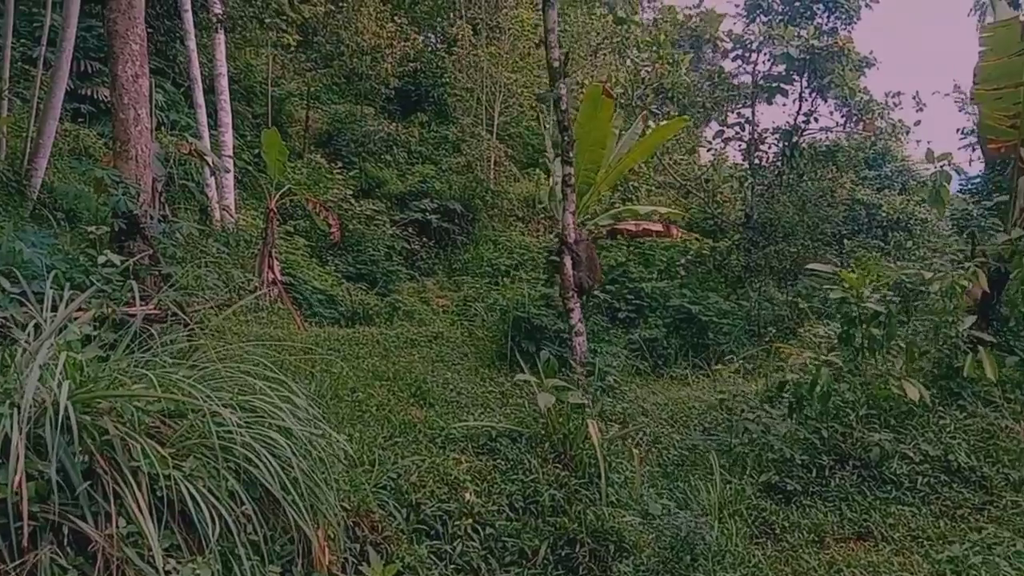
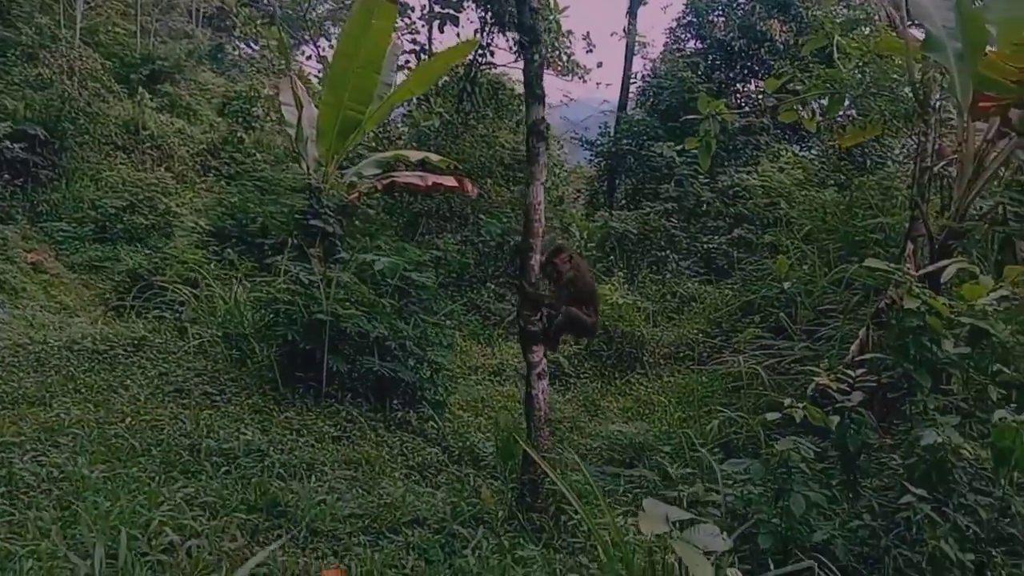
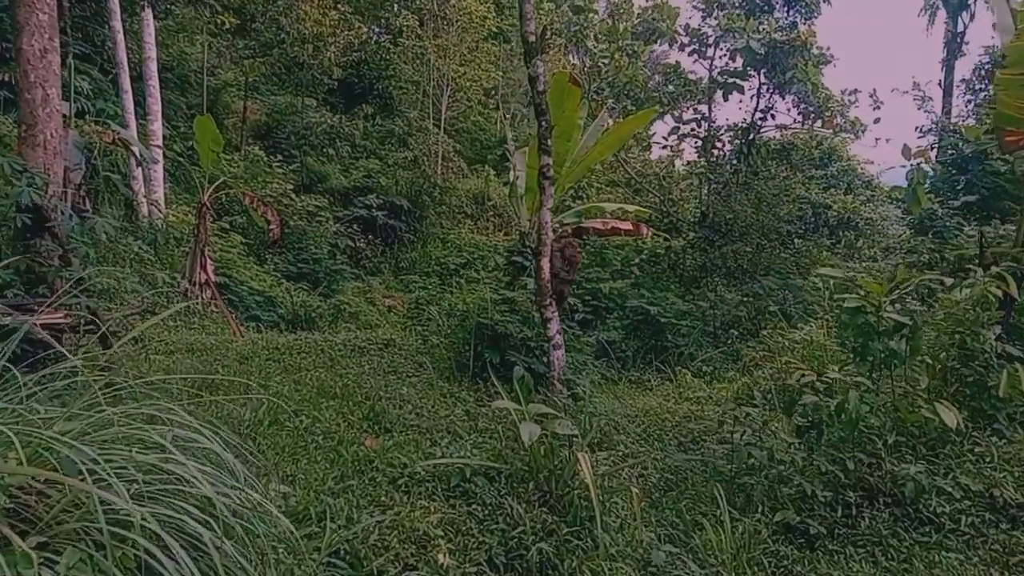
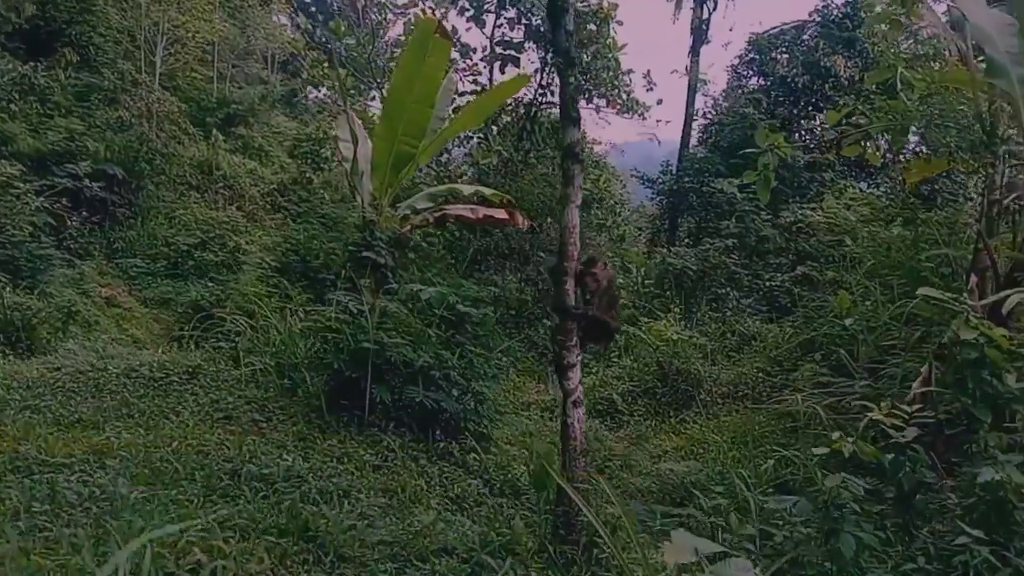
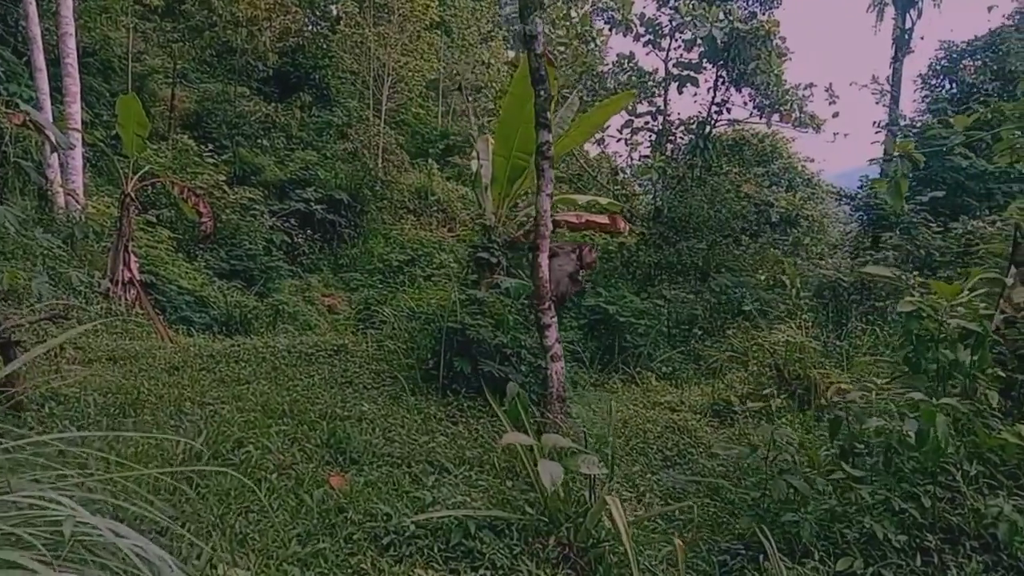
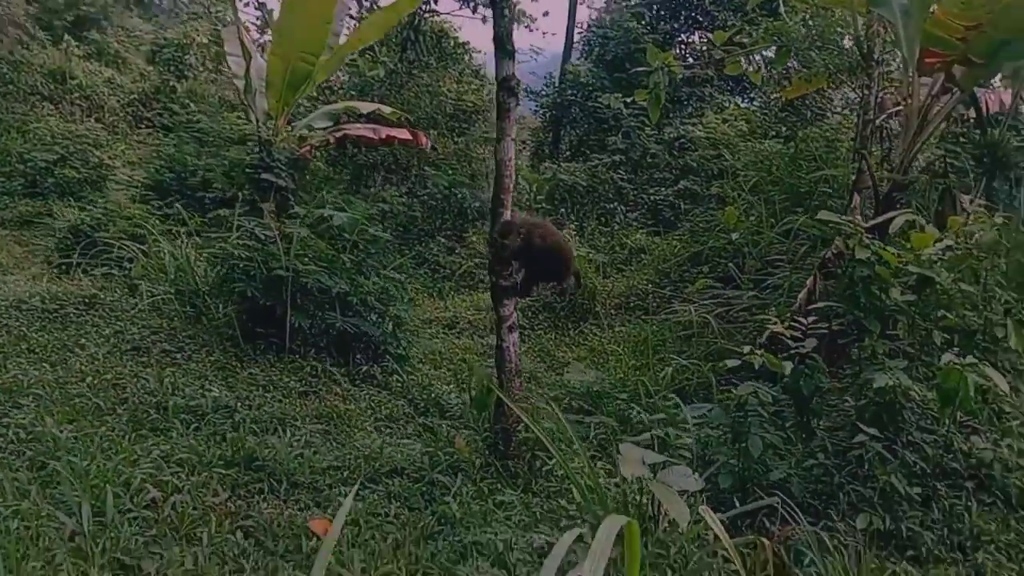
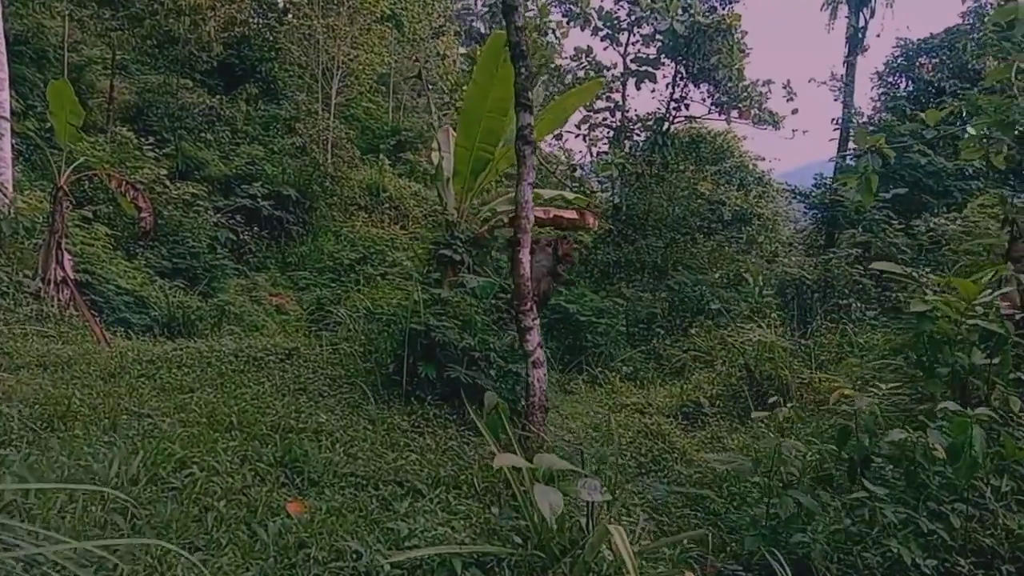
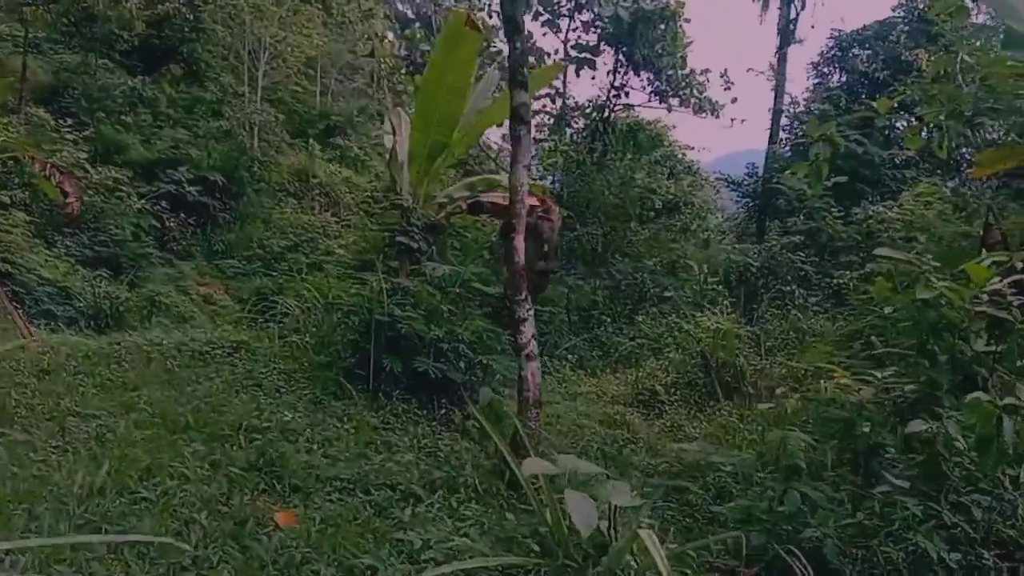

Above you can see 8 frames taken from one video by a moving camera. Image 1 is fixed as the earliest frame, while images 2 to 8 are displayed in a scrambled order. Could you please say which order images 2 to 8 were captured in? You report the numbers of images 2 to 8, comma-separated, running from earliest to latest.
3, 5, 7, 8, 4, 2, 6
